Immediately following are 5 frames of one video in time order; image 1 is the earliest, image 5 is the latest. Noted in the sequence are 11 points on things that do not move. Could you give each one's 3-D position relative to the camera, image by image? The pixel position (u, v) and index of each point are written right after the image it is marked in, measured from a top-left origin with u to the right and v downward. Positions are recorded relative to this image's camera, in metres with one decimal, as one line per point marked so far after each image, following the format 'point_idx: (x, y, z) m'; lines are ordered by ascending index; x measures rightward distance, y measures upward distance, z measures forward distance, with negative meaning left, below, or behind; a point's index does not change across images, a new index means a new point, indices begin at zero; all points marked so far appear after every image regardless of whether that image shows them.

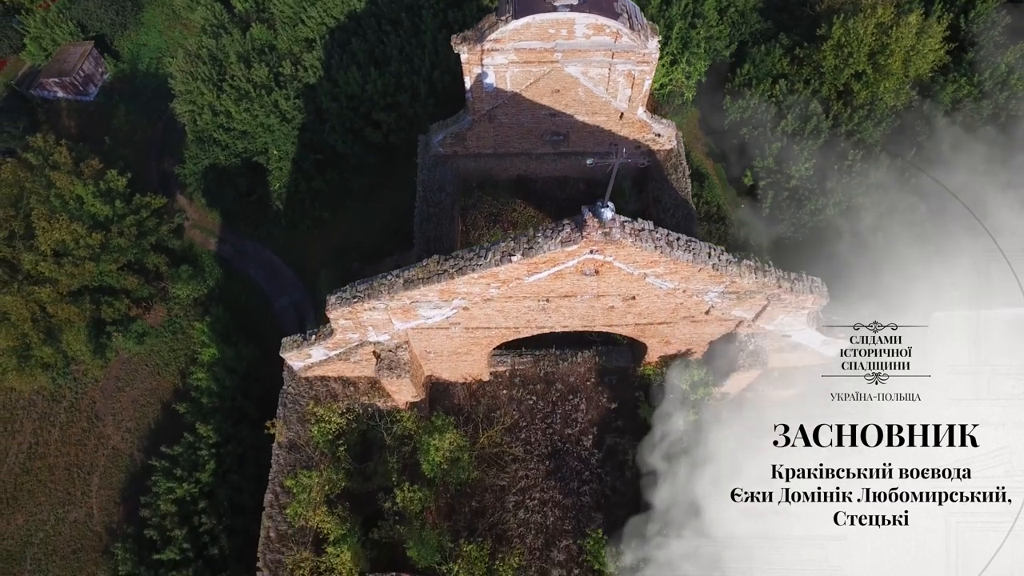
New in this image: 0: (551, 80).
0: (+0.6, +3.1, +9.0) m
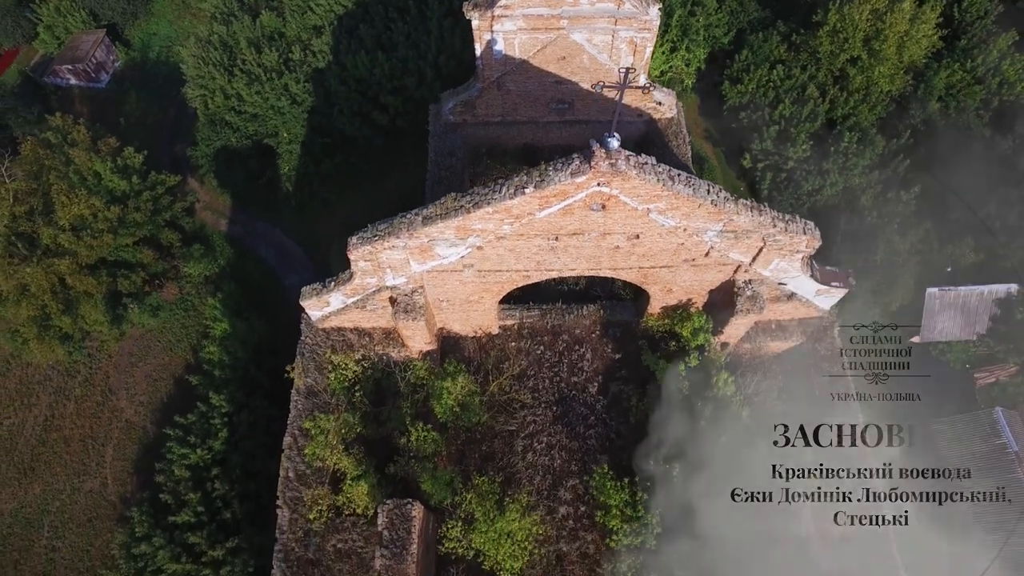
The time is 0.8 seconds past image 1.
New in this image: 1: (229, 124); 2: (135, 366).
0: (+0.7, +3.7, +9.5) m
1: (-8.0, +4.7, +17.4) m
2: (-9.9, -2.0, +16.1) m
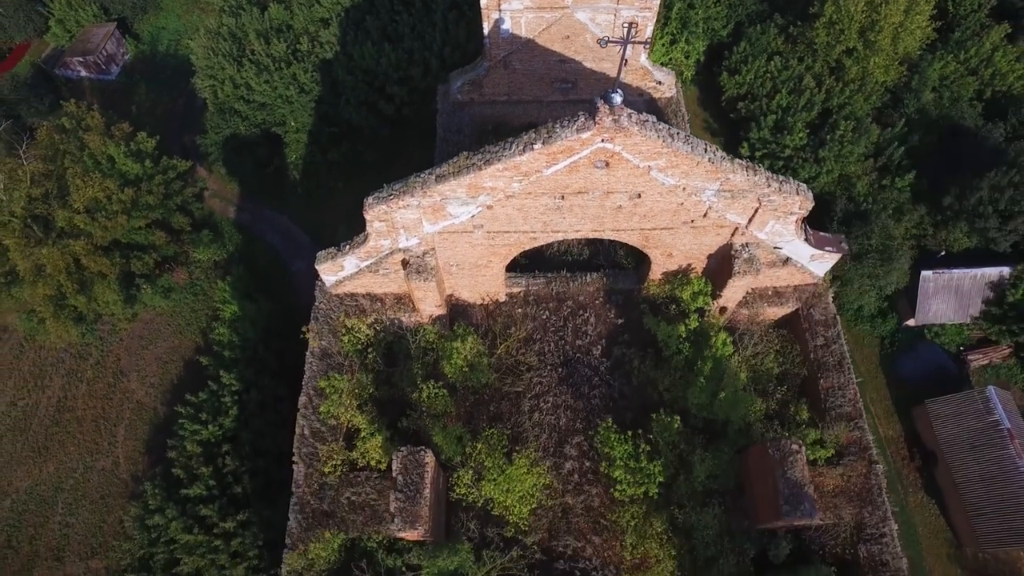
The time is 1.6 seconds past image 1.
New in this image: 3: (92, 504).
0: (+0.8, +4.2, +9.8) m
1: (-8.0, +5.1, +17.7) m
2: (-9.8, -1.6, +16.4) m
3: (-10.1, -5.2, +14.8) m
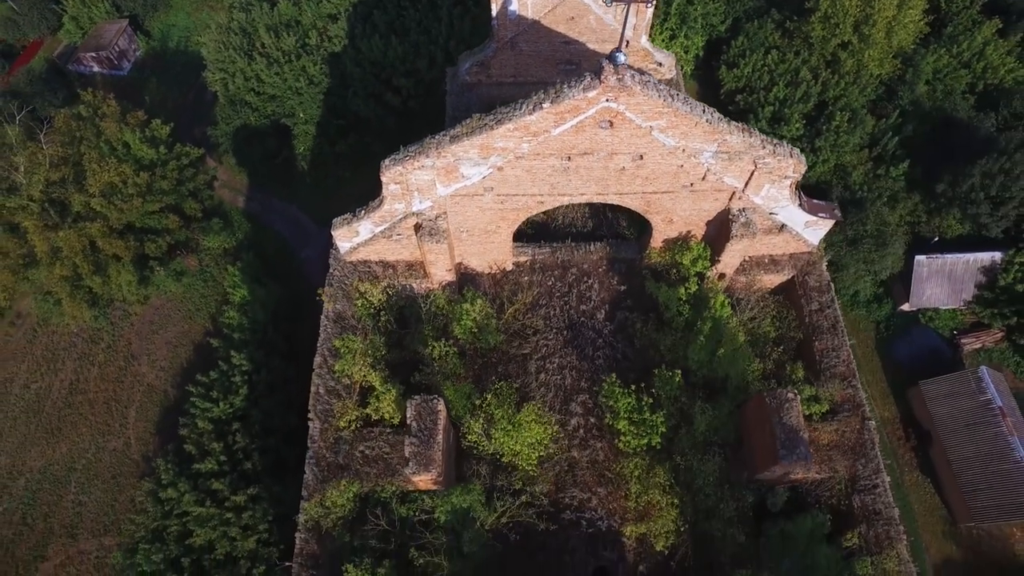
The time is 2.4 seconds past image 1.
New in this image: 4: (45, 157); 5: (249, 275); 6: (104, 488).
0: (+0.9, +4.7, +10.3) m
1: (-7.8, +5.5, +18.2) m
2: (-9.7, -1.2, +16.7) m
3: (-10.0, -4.8, +15.1) m
4: (-11.1, +3.1, +14.5) m
5: (-7.0, +0.3, +16.3) m
6: (-10.0, -4.9, +15.0) m
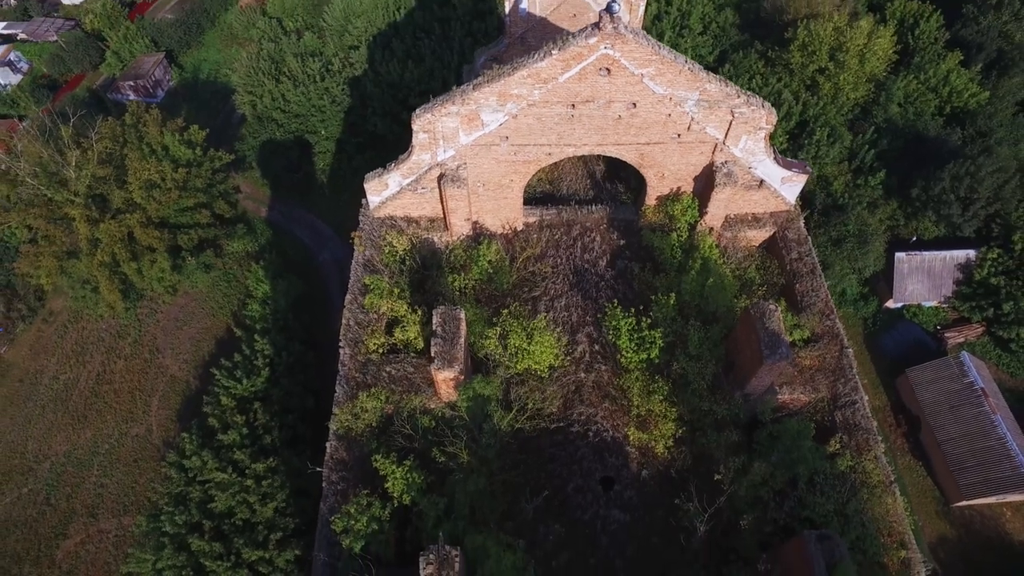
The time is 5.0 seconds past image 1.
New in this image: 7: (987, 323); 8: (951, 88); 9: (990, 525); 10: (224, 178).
0: (+1.1, +5.4, +11.8) m
1: (-7.7, +5.4, +19.7) m
2: (-9.5, -1.1, +17.7) m
3: (-9.9, -4.5, +15.7) m
4: (-10.9, +3.4, +15.8) m
5: (-6.8, +0.4, +17.4) m
6: (-9.8, -4.6, +15.6) m
7: (+13.1, -0.9, +16.8) m
8: (+13.6, +6.4, +19.0) m
9: (+11.5, -5.7, +14.8) m
10: (-8.2, +3.1, +17.5) m
